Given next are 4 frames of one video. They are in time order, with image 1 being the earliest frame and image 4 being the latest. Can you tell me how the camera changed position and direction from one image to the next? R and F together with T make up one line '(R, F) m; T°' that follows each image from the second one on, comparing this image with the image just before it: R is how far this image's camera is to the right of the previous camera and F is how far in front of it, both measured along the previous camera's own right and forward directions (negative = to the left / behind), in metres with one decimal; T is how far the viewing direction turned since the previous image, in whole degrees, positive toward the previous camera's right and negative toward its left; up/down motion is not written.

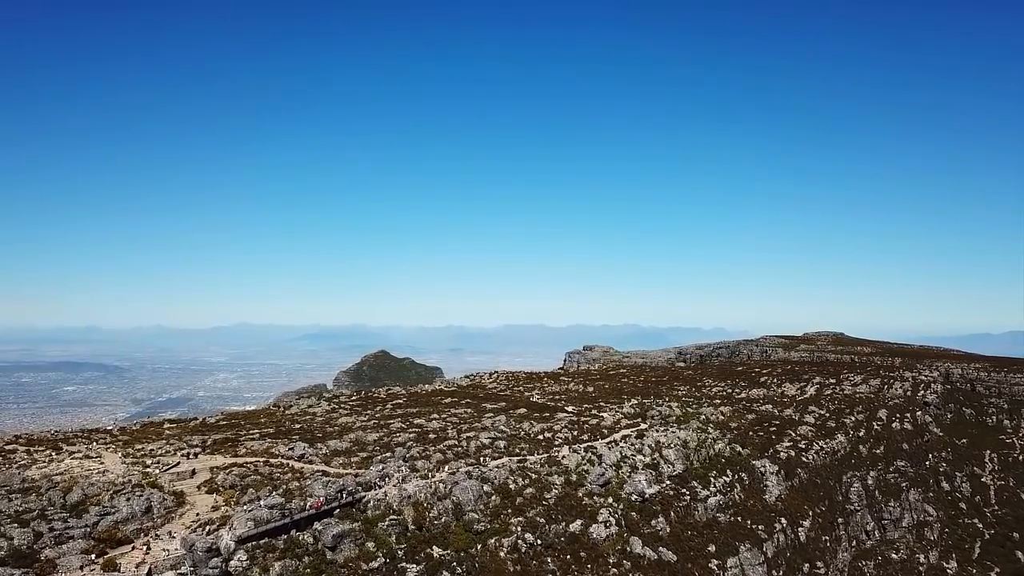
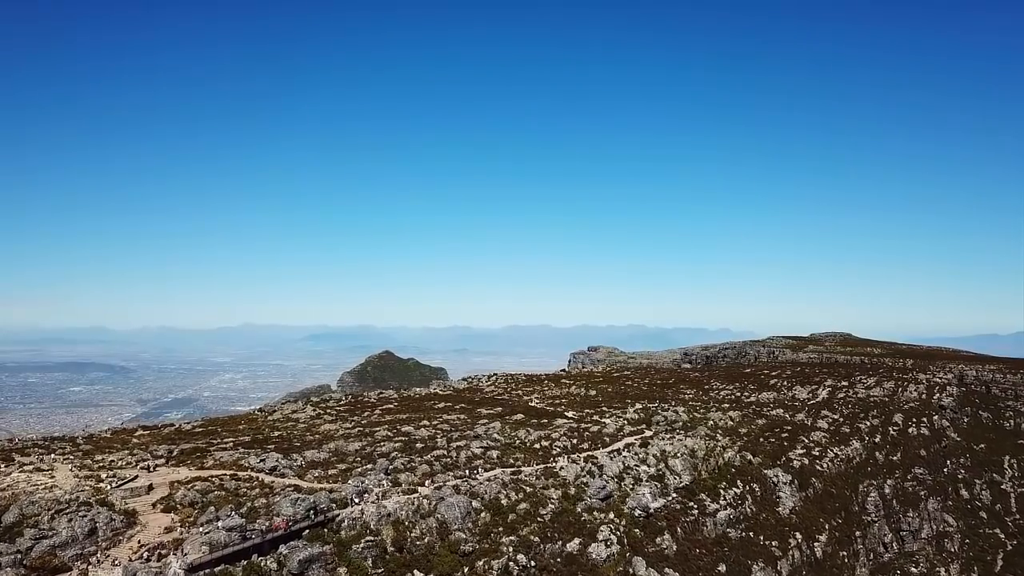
(+1.1, +3.8) m; -1°
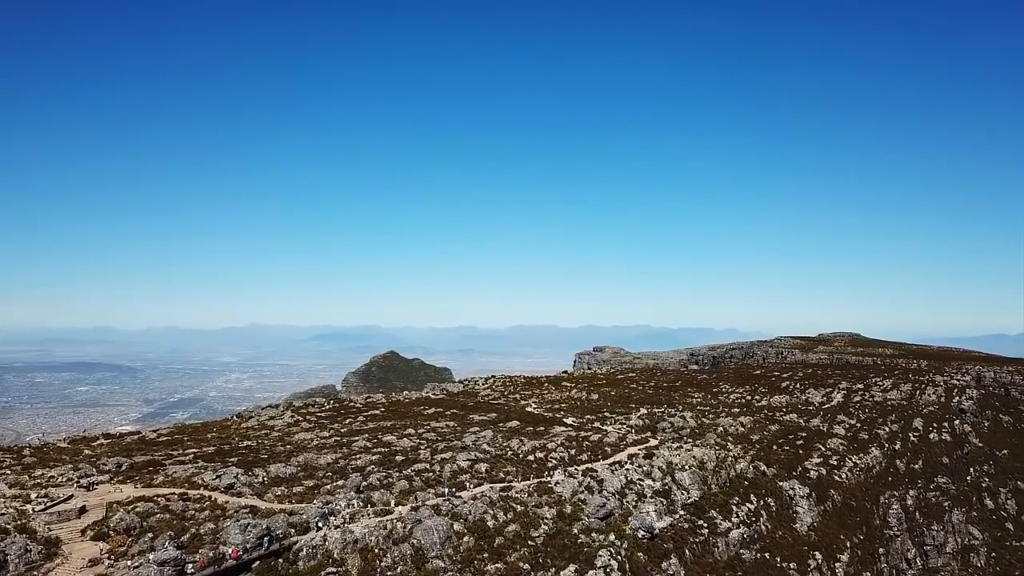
(+1.3, +4.7) m; -1°
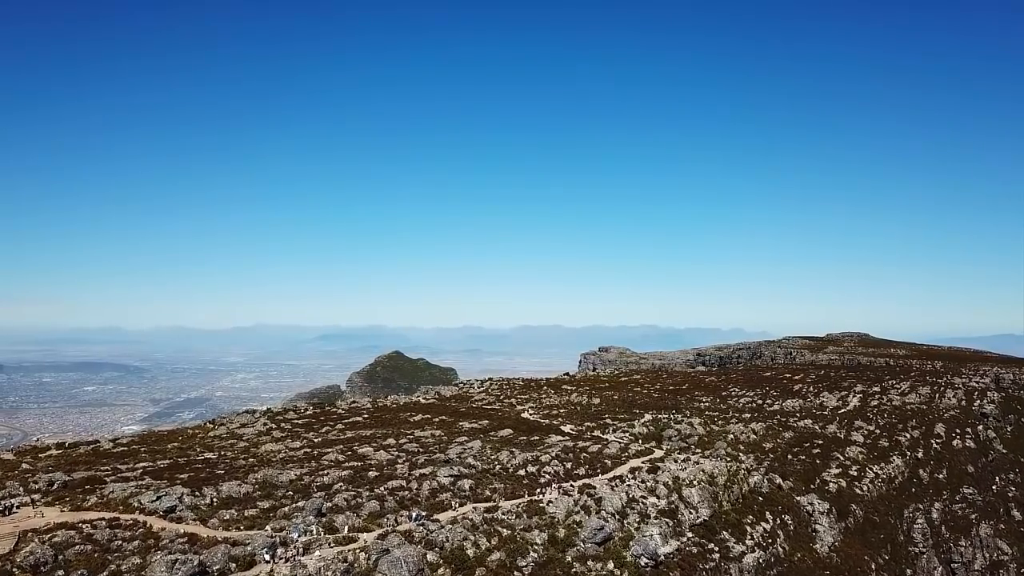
(+1.4, +4.9) m; -1°
